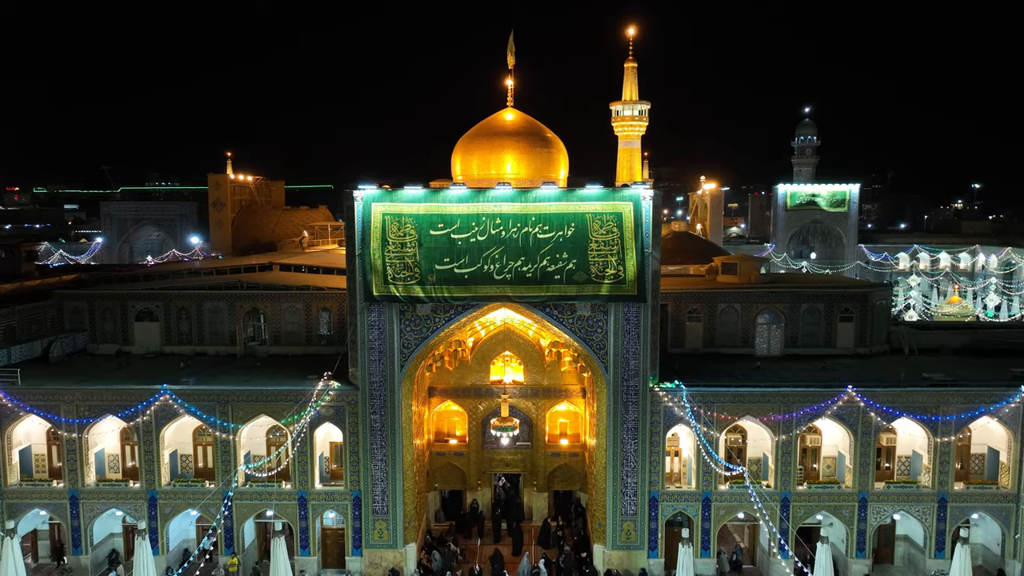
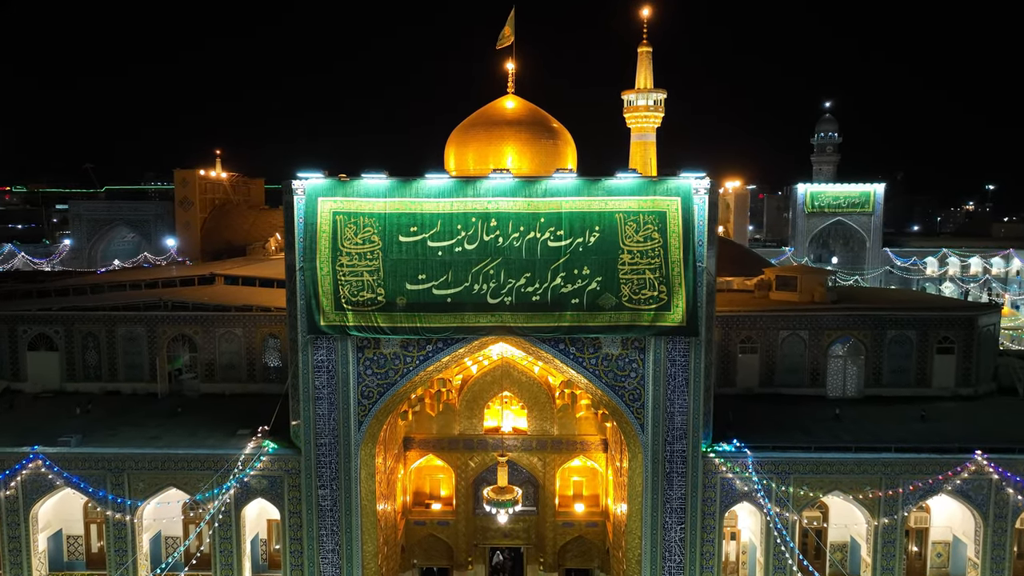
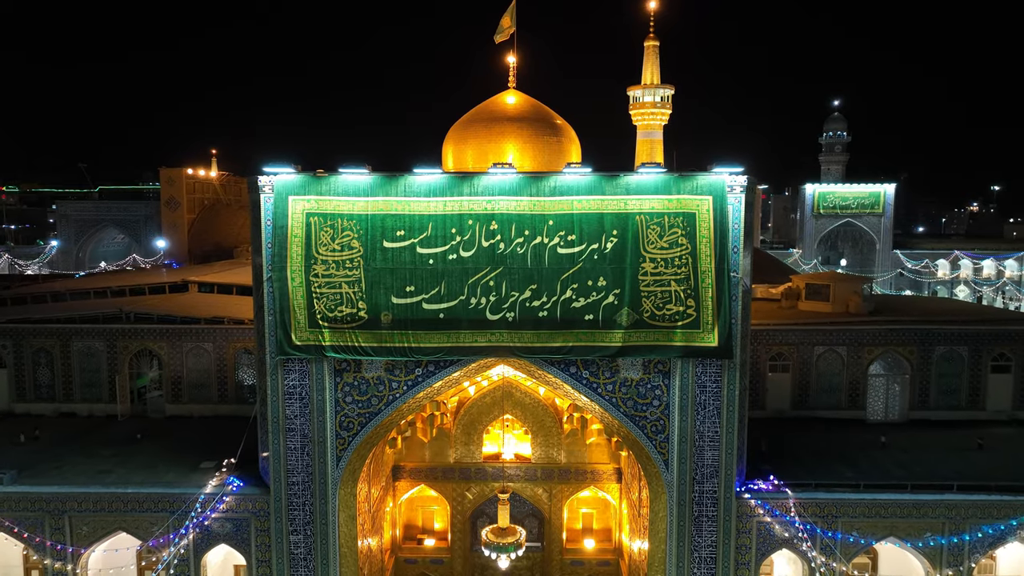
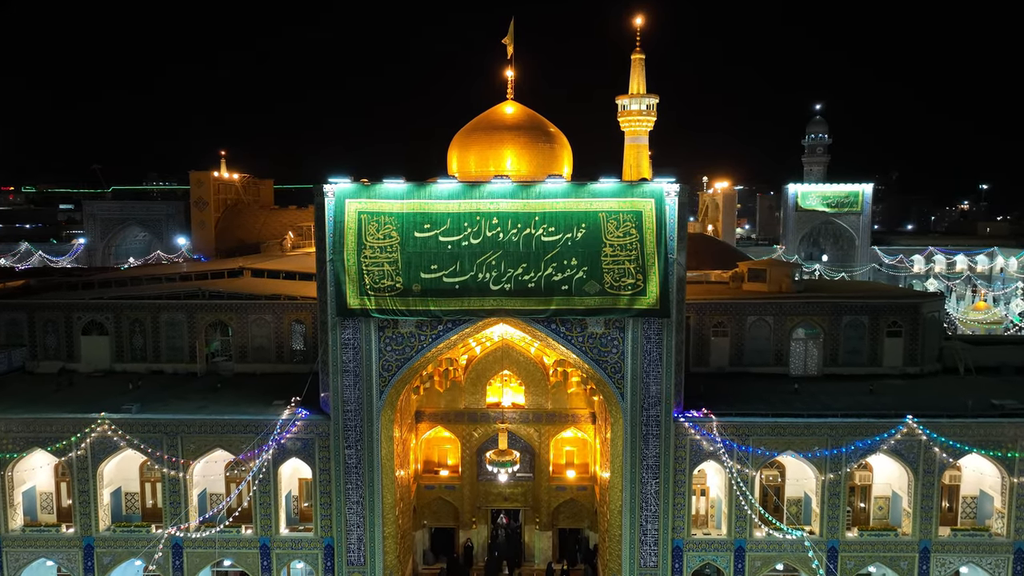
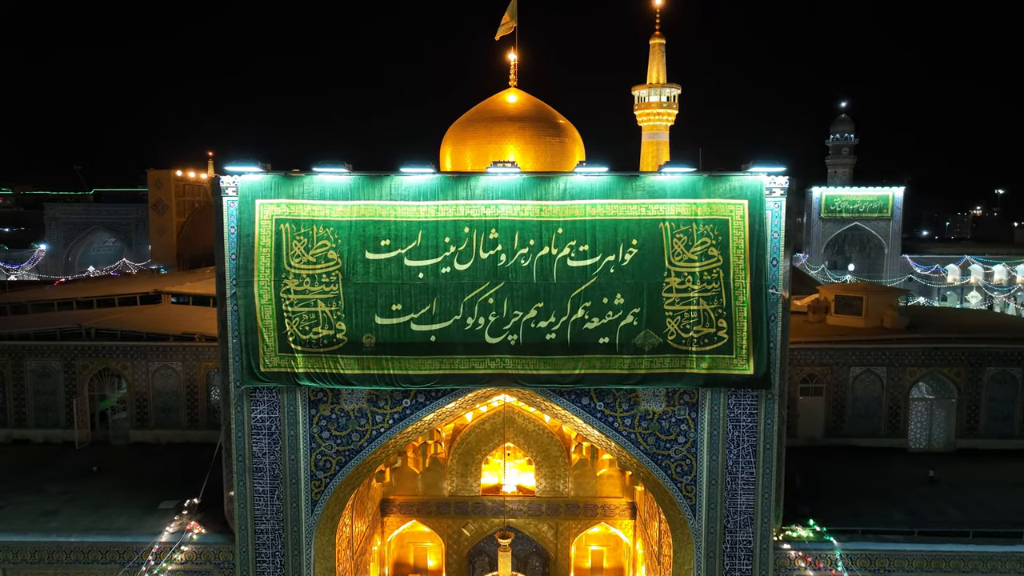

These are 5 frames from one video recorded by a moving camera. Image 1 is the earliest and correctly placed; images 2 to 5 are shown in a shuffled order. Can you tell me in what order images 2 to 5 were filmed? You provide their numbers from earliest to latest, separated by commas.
4, 2, 3, 5
